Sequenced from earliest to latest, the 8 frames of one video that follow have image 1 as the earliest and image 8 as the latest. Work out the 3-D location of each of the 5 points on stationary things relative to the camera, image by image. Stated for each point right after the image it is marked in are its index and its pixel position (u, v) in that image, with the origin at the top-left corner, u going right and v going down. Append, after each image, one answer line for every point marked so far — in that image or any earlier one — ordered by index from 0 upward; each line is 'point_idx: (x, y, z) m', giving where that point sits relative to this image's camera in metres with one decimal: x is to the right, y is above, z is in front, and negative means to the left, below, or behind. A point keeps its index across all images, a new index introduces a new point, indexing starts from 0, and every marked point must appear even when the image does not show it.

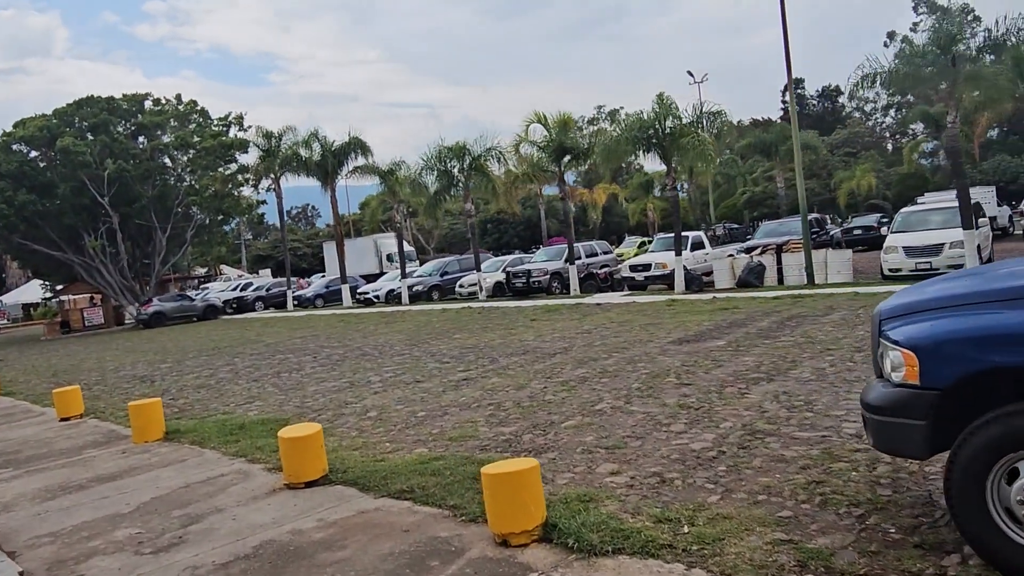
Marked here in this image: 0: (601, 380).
0: (+1.0, -1.0, +9.2) m
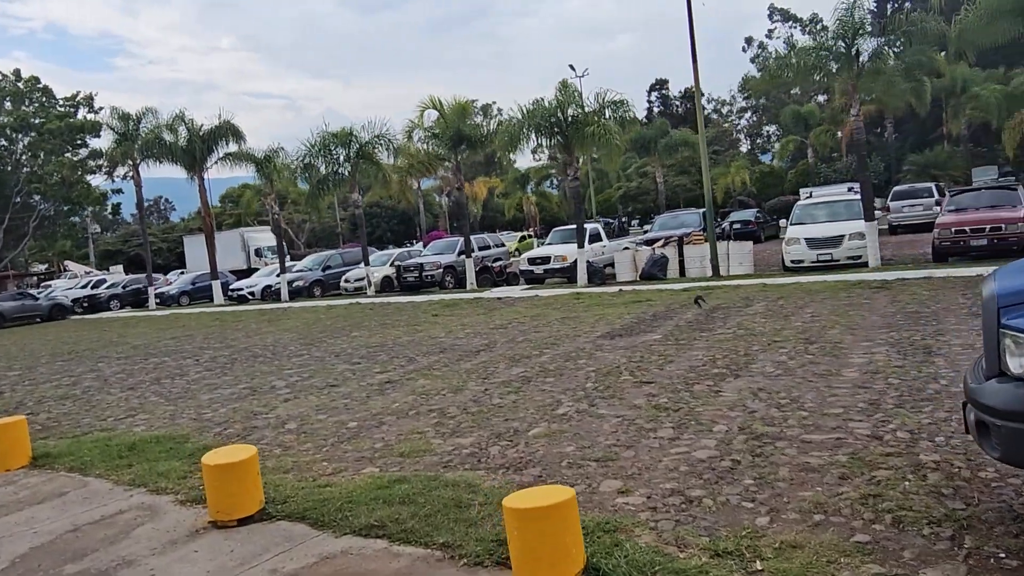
0: (+0.4, -0.9, +8.4) m
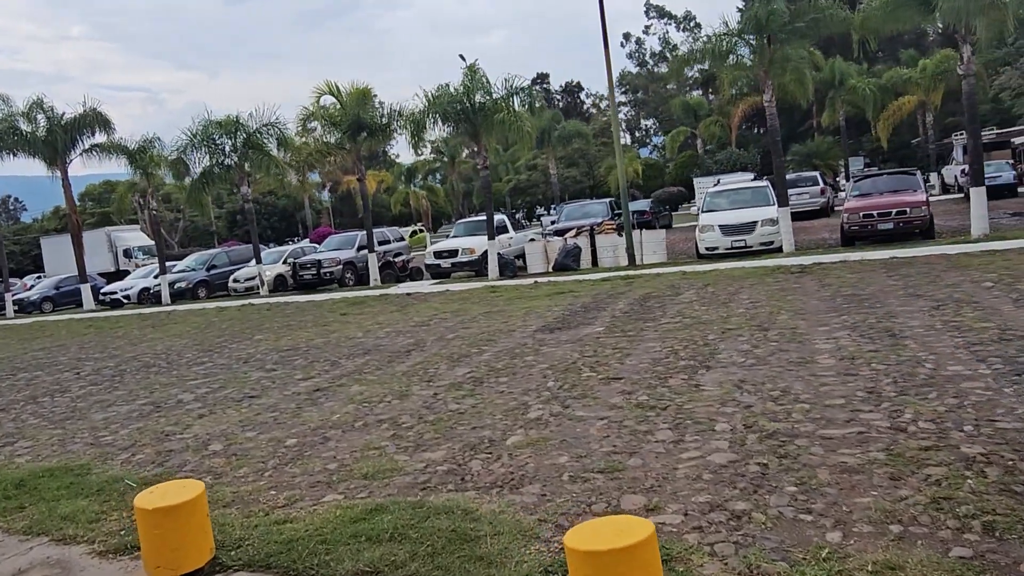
0: (-0.1, -0.9, +7.7) m
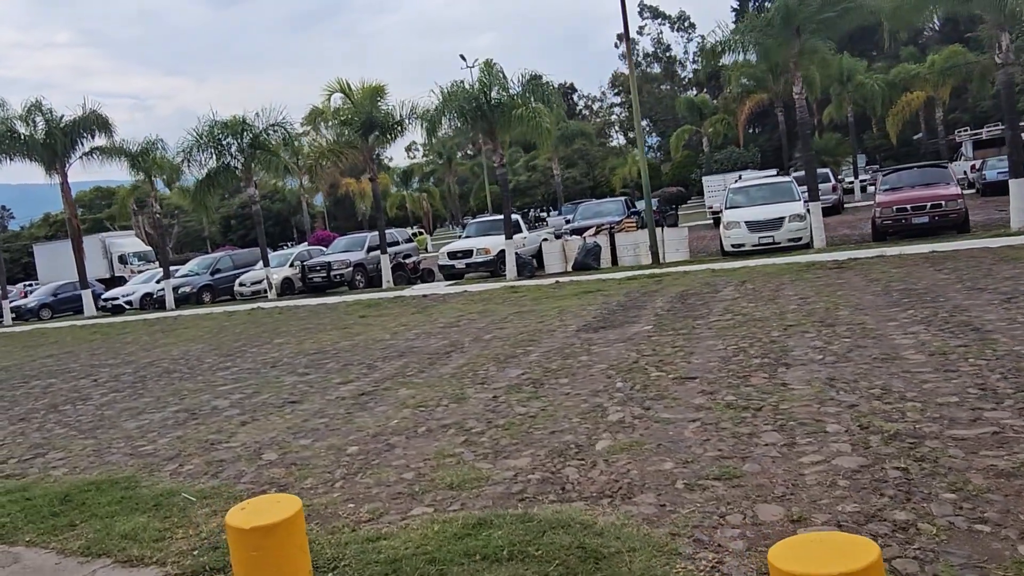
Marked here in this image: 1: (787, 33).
0: (+0.4, -0.8, +7.3) m
1: (+5.8, +5.2, +16.2) m
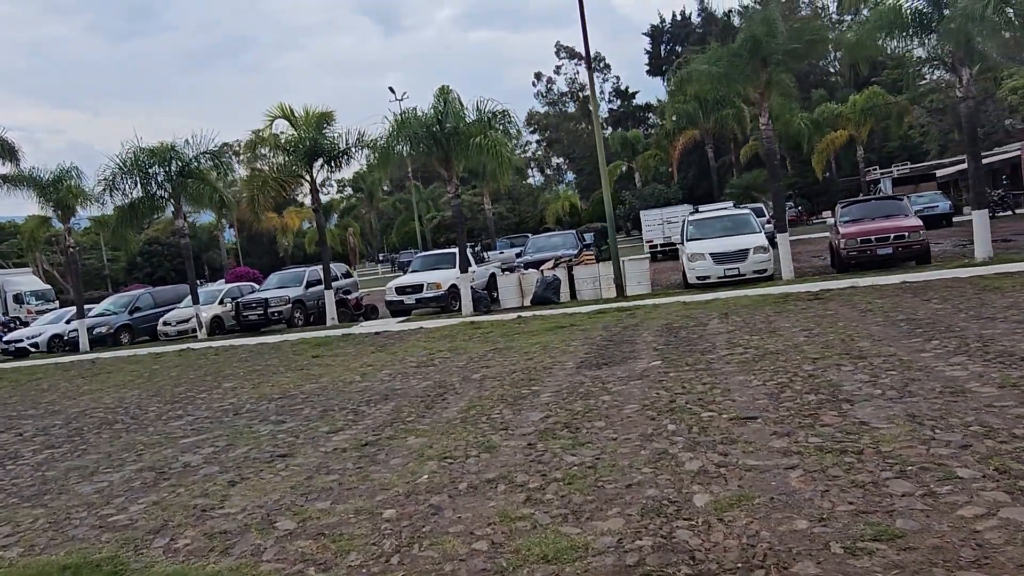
0: (+0.7, -1.1, +6.5) m
1: (+5.0, +4.5, +16.2) m
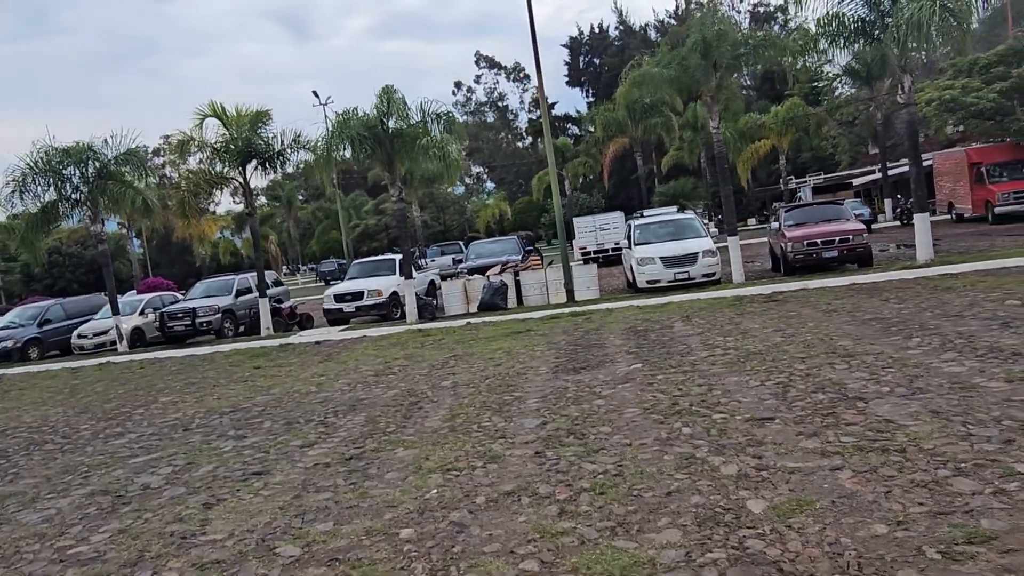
0: (+0.7, -1.1, +6.2) m
1: (+3.9, +4.5, +16.3) m
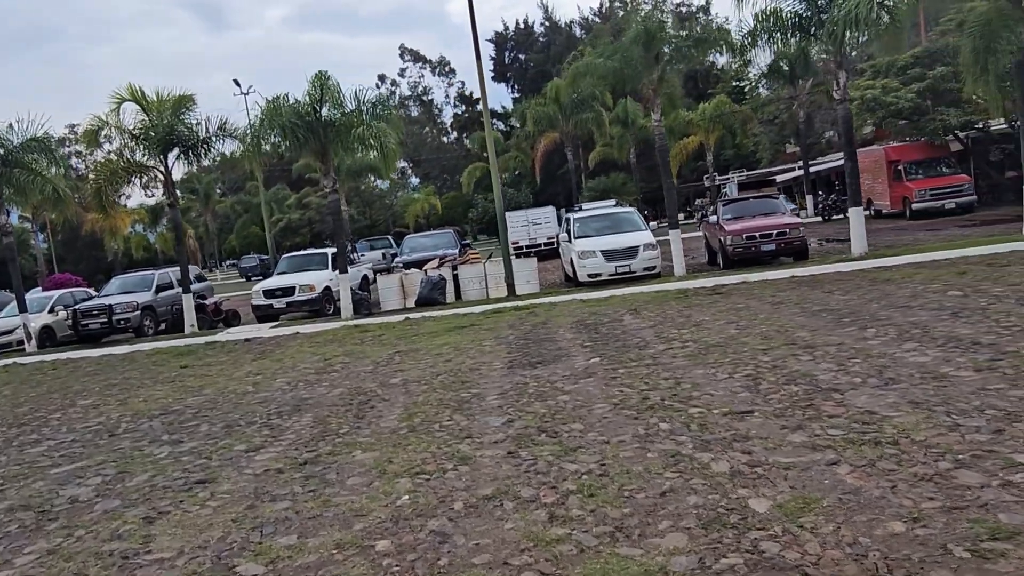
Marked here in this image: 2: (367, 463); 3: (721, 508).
0: (+0.5, -1.0, +5.9) m
1: (+2.7, +4.6, +16.3) m
2: (-1.0, -1.2, +5.7) m
3: (+1.0, -1.1, +4.0) m
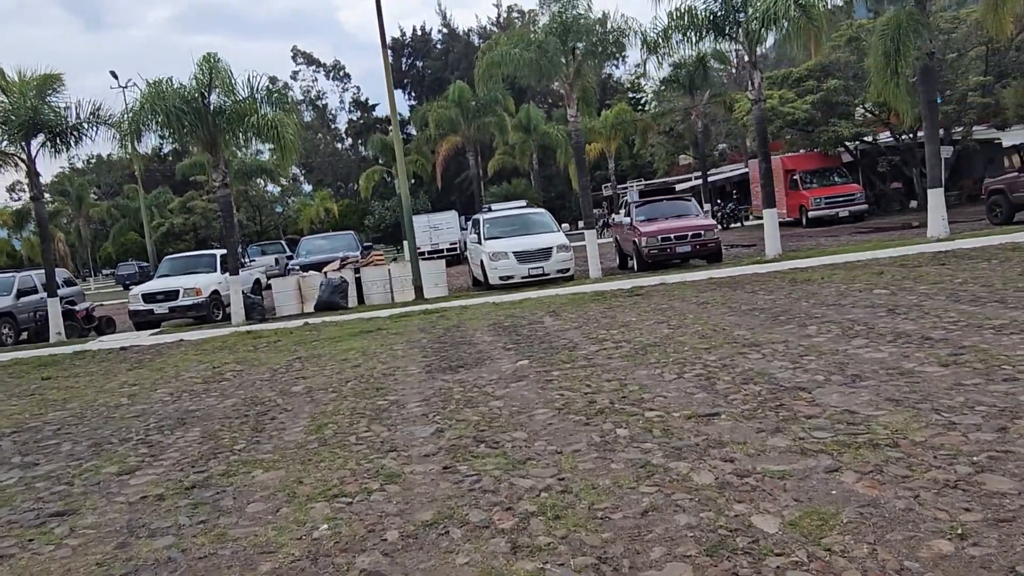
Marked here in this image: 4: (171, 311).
0: (0.0, -0.9, +5.1) m
1: (+0.9, +4.5, +15.8) m
2: (-1.4, -1.1, +4.7) m
3: (+0.8, -1.0, +3.3) m
4: (-6.6, -0.5, +15.8) m
